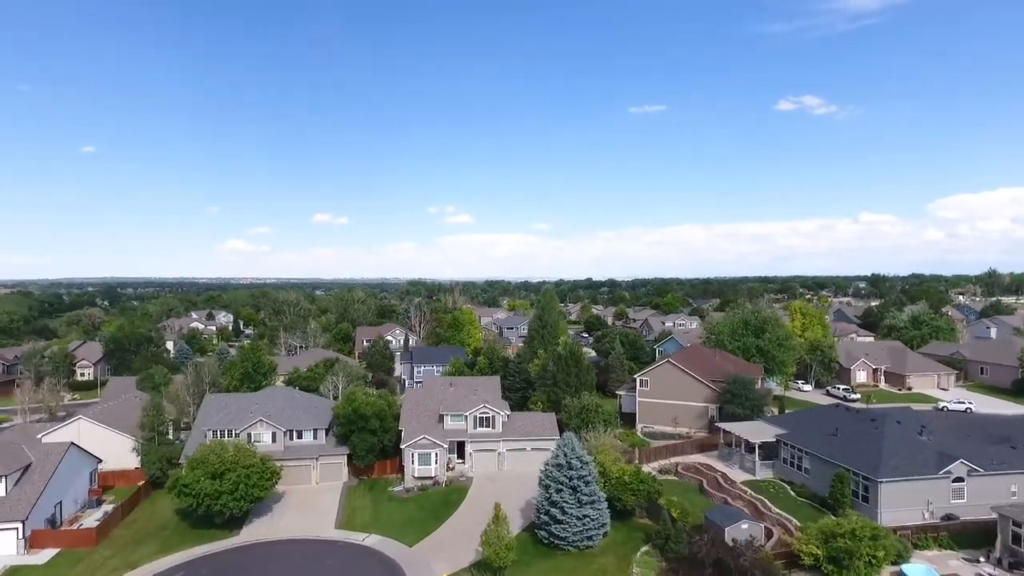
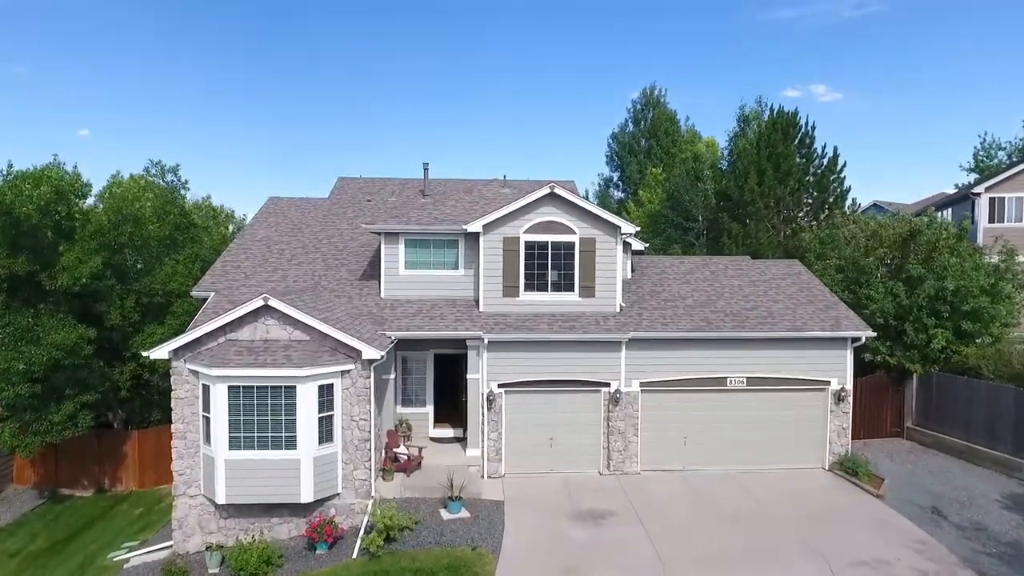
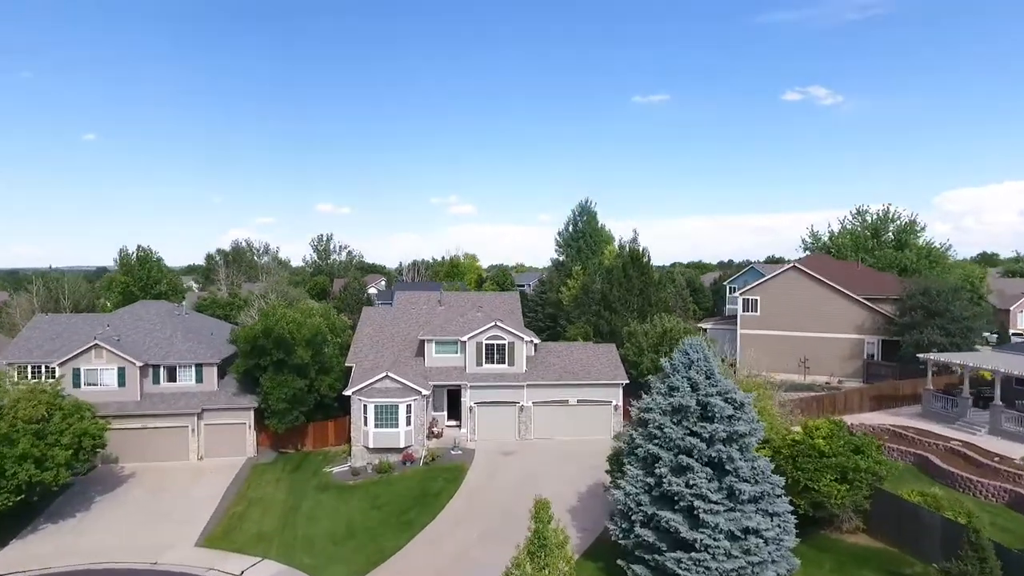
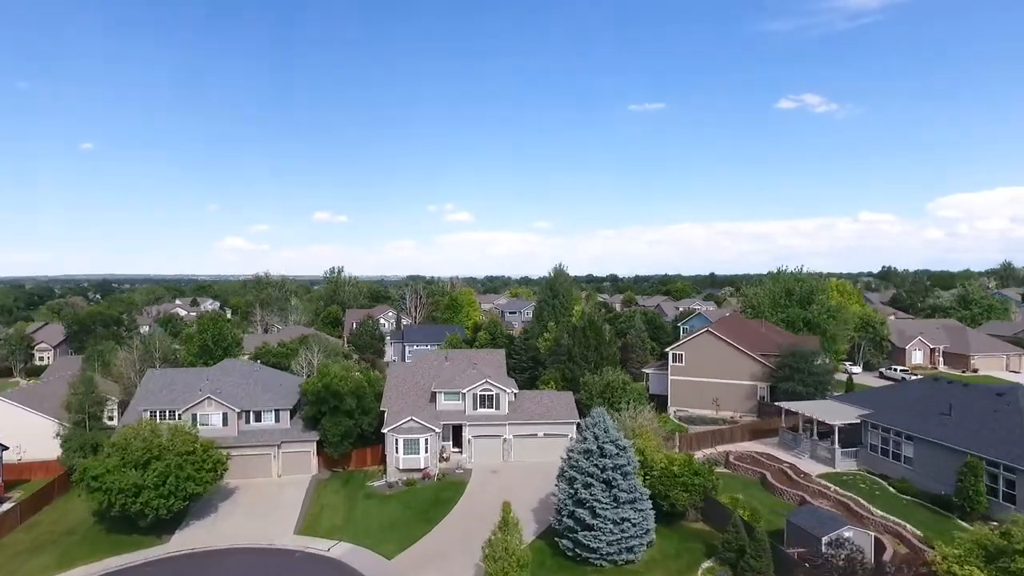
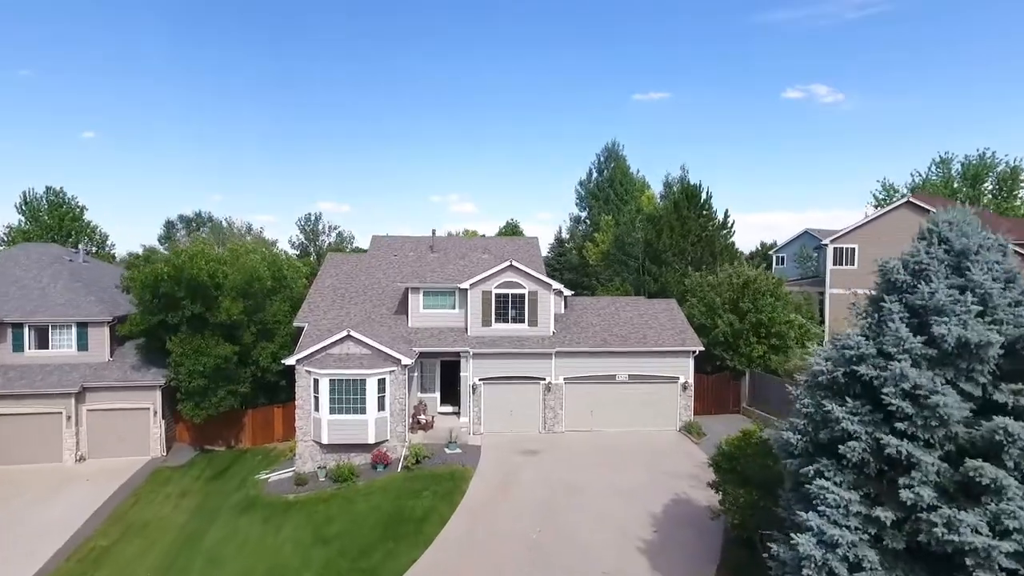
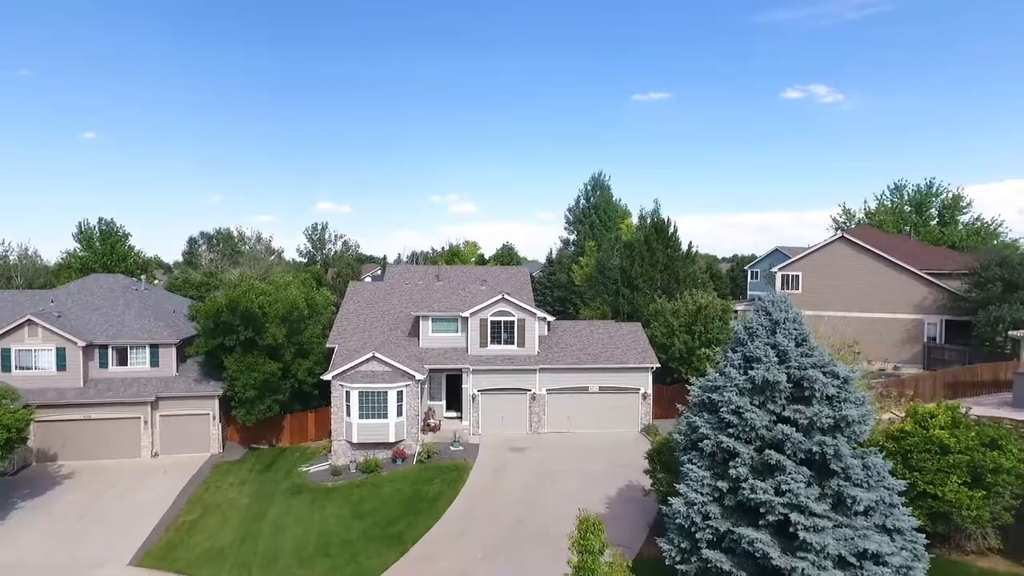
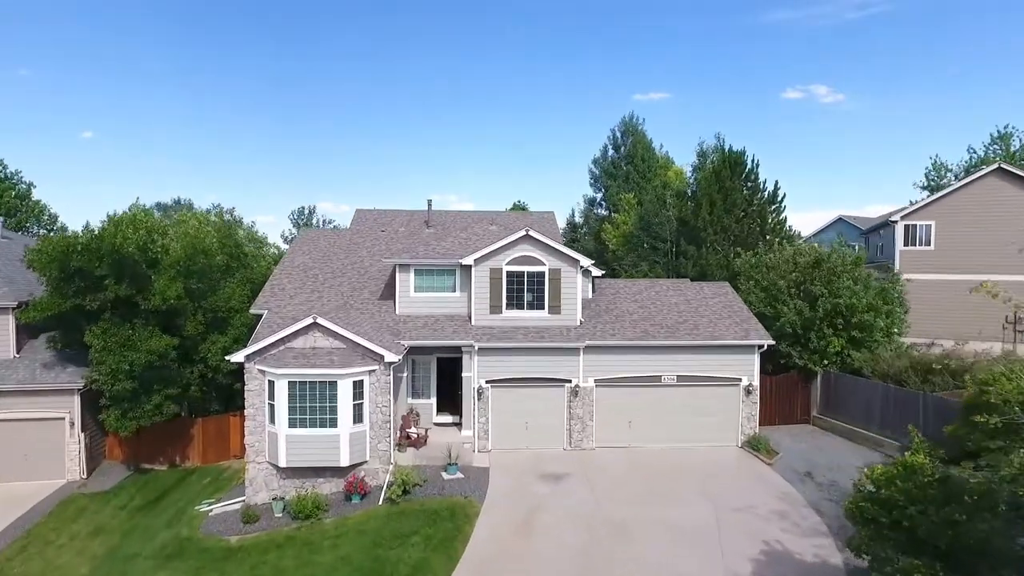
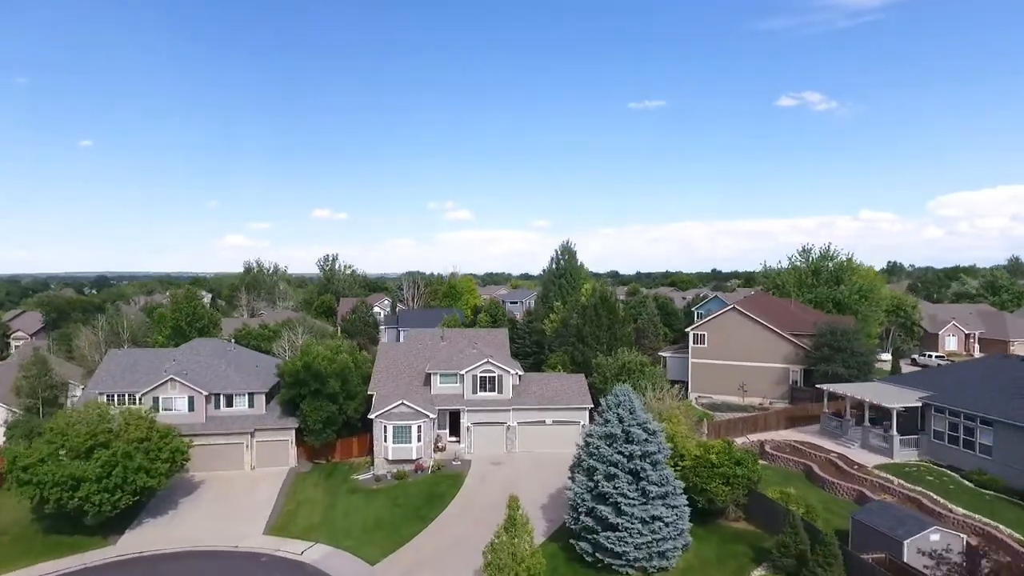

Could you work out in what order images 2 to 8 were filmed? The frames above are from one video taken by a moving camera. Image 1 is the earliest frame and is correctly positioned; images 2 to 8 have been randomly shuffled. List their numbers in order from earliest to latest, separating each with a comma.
4, 8, 3, 6, 5, 7, 2
